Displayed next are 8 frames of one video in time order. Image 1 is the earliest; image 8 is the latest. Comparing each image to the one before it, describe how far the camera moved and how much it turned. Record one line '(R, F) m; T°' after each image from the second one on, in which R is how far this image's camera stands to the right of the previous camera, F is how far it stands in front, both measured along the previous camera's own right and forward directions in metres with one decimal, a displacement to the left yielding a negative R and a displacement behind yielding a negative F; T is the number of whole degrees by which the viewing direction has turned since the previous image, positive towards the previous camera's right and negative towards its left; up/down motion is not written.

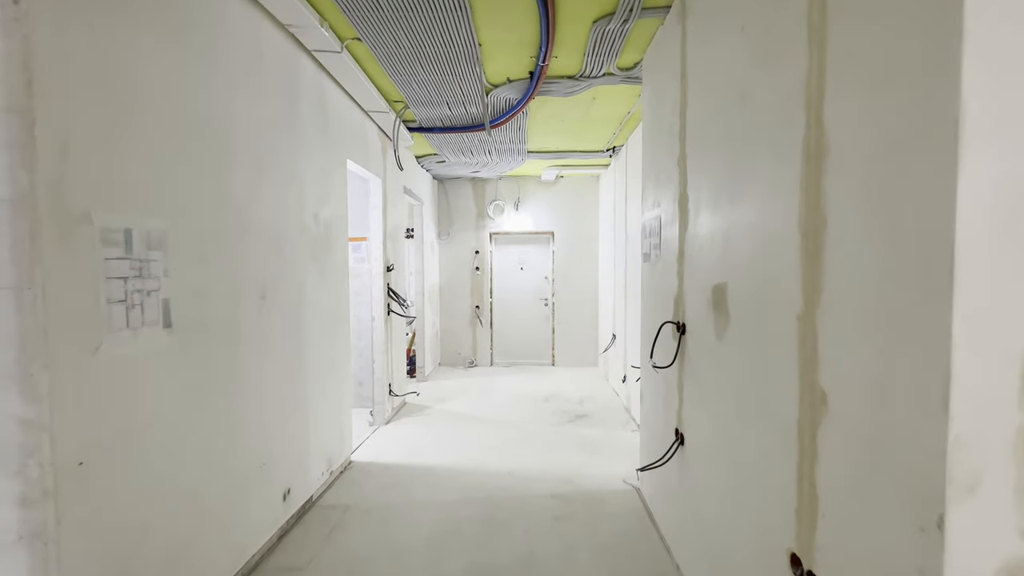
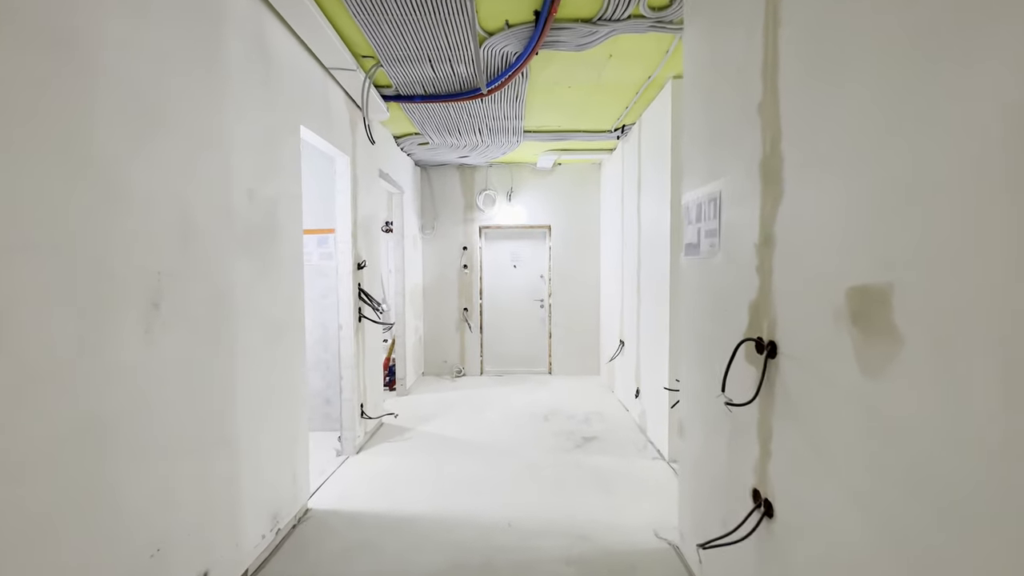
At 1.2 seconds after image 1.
(-0.1, +0.6) m; +2°
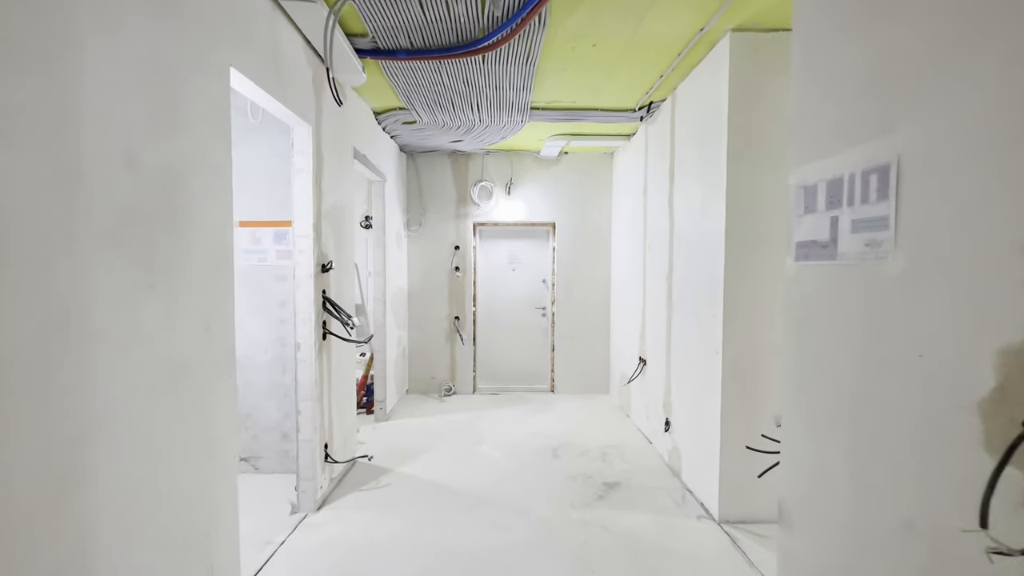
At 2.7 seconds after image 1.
(-0.1, +0.7) m; +2°
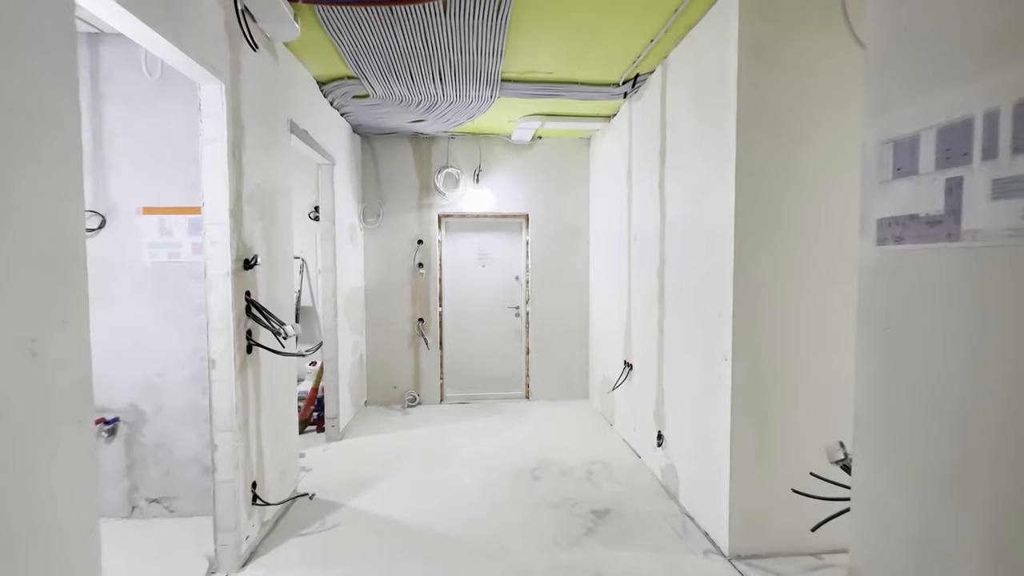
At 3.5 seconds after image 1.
(0.0, +0.4) m; +4°
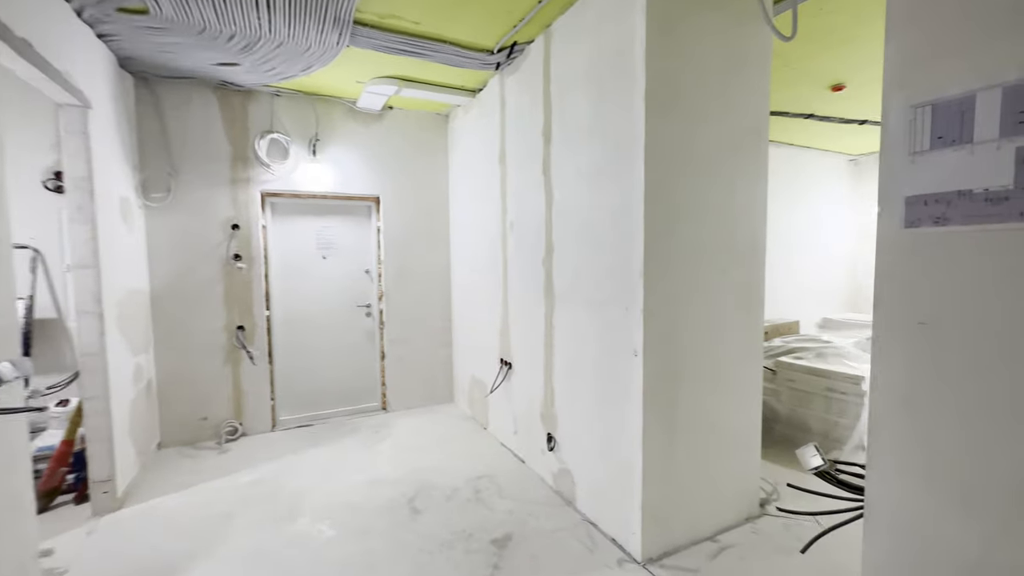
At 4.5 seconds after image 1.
(-0.2, +0.5) m; +21°
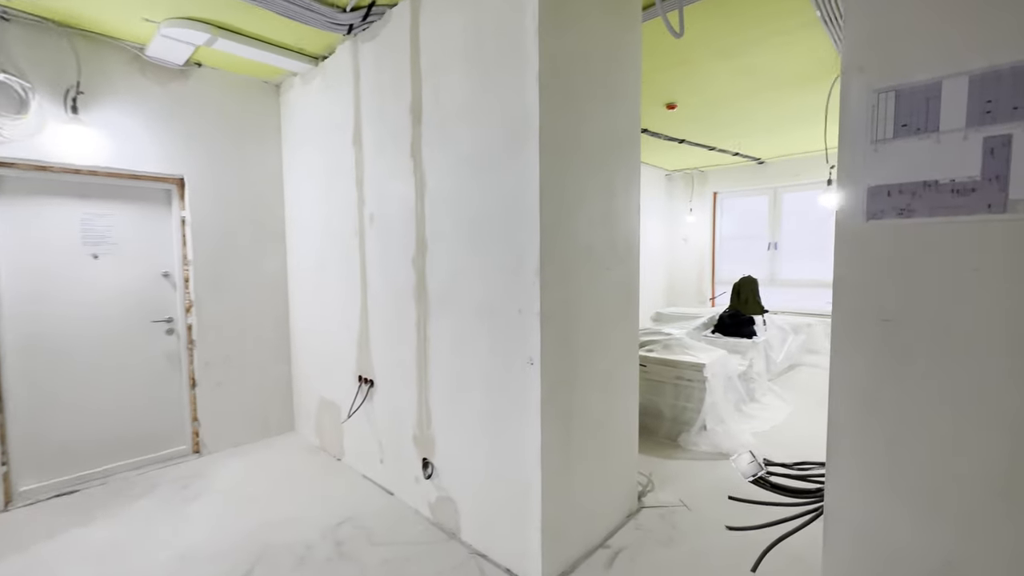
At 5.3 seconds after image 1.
(-0.1, +0.3) m; +20°
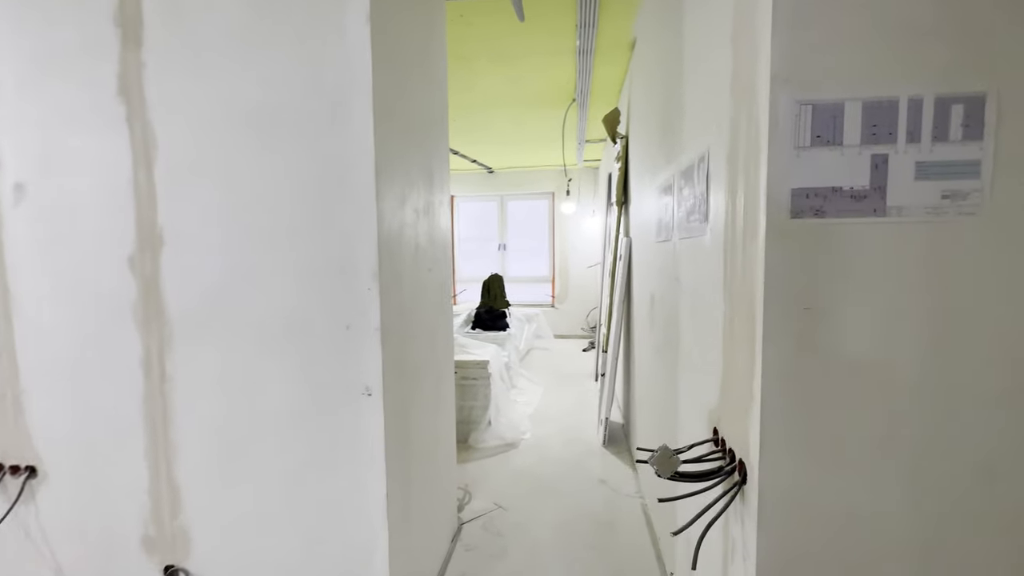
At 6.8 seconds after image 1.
(-0.3, +0.4) m; +35°
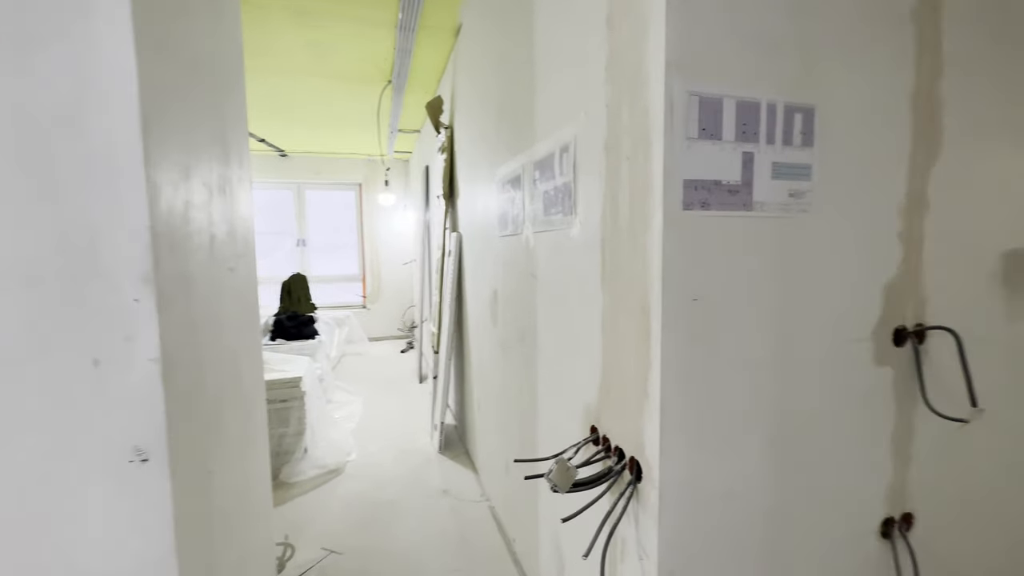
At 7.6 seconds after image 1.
(-0.1, +0.2) m; +25°
